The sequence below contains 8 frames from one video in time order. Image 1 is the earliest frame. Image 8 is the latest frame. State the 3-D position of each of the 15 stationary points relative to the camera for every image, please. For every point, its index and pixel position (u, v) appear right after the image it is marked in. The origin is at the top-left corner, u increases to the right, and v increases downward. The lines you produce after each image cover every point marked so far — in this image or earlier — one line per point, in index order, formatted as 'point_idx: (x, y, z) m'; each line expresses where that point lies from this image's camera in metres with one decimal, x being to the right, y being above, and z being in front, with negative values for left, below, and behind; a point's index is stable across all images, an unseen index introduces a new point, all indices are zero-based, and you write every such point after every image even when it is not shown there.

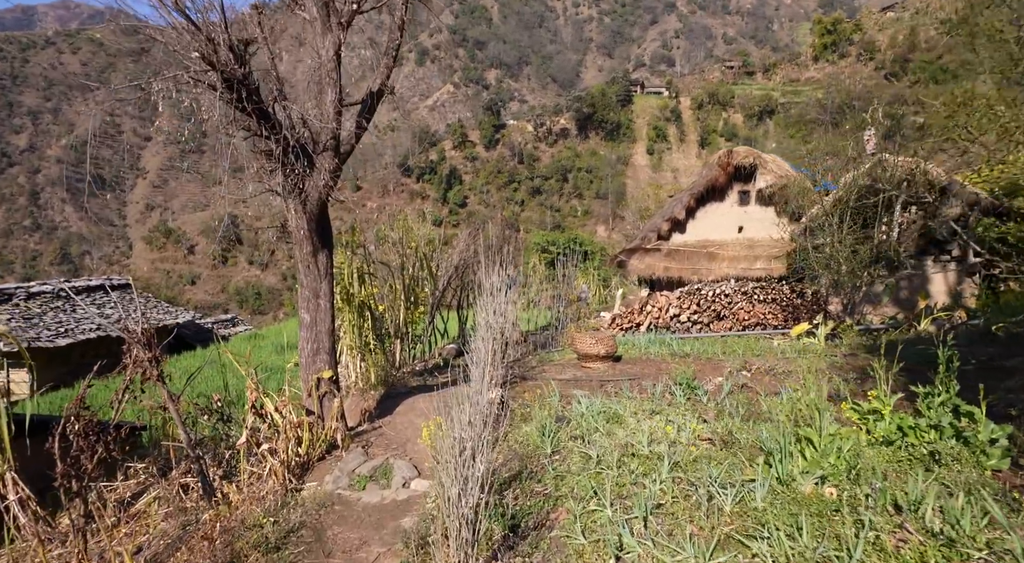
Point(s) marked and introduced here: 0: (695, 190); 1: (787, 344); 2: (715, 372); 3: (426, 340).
0: (+4.0, +2.0, +14.9) m
1: (+3.6, -0.8, +8.7) m
2: (+2.0, -0.9, +6.8) m
3: (-1.5, -1.0, +11.7) m
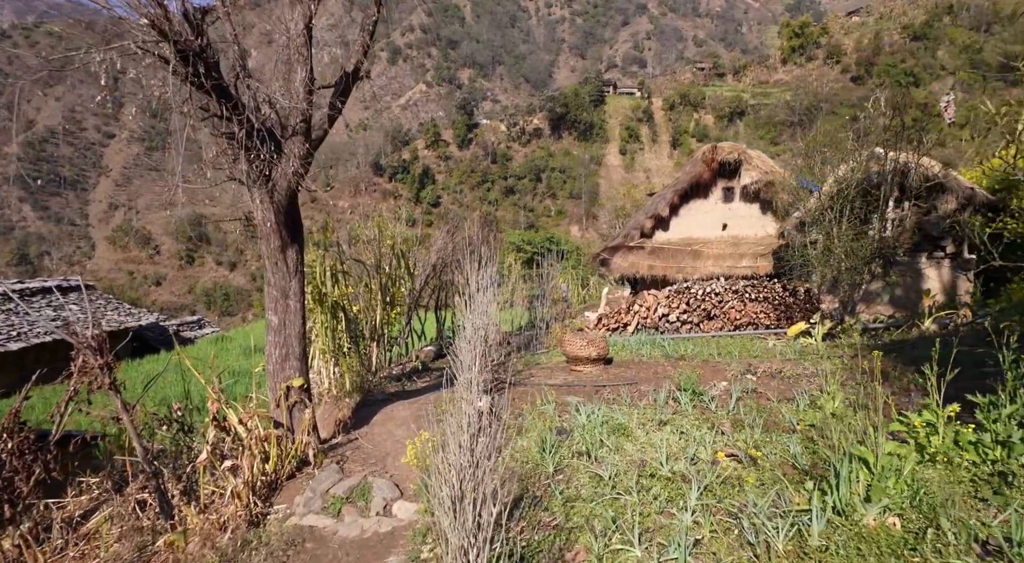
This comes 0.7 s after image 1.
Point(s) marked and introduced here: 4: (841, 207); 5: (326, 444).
0: (+3.6, +2.0, +14.5) m
1: (+3.4, -0.8, +8.3) m
2: (+1.9, -0.9, +6.3) m
3: (-1.8, -1.0, +11.1) m
4: (+4.7, +1.1, +9.6) m
5: (-1.7, -1.5, +6.1) m
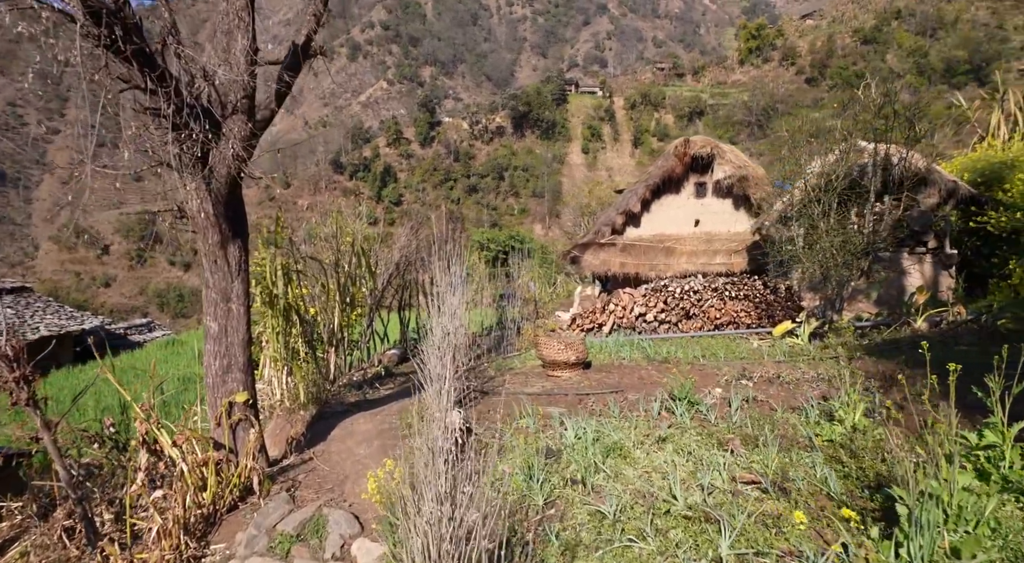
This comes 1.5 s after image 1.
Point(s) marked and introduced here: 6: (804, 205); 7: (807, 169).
0: (+2.9, +2.1, +14.0) m
1: (+3.0, -0.7, +7.8) m
2: (+1.7, -0.9, +5.8) m
3: (-2.2, -1.0, +10.3) m
4: (+4.3, +1.1, +9.2) m
5: (-1.9, -1.5, +5.4) m
6: (+4.1, +1.1, +9.4) m
7: (+4.2, +1.6, +9.5) m
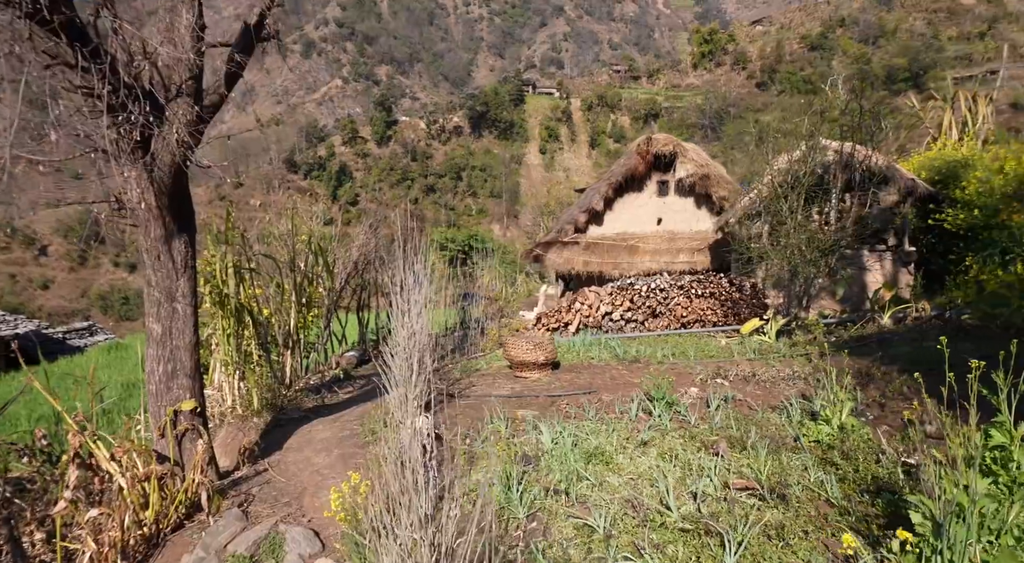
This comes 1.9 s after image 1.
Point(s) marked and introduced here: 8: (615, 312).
0: (+2.1, +2.1, +13.9) m
1: (+2.6, -0.7, +7.8) m
2: (+1.4, -0.8, +5.6) m
3: (-2.8, -1.0, +9.9) m
4: (+3.8, +1.2, +9.2) m
5: (-2.1, -1.5, +5.0) m
6: (+3.6, +1.1, +9.4) m
7: (+3.7, +1.7, +9.5) m
8: (+1.5, -0.4, +9.9) m
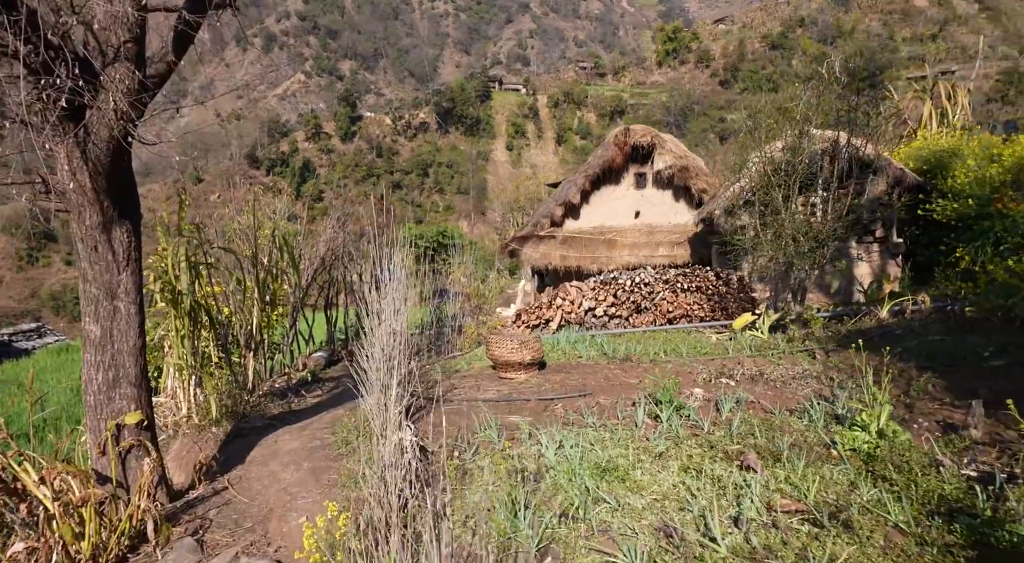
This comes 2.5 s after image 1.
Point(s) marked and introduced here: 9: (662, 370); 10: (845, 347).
0: (+1.6, +2.2, +13.5) m
1: (+2.5, -0.6, +7.4) m
2: (+1.4, -0.8, +5.2) m
3: (-3.1, -0.9, +9.3) m
4: (+3.6, +1.3, +8.9) m
5: (-2.1, -1.4, +4.4) m
6: (+3.3, +1.2, +9.1) m
7: (+3.4, +1.7, +9.2) m
8: (+1.2, -0.4, +9.4) m
9: (+1.3, -0.8, +6.0) m
10: (+3.0, -0.6, +6.1) m
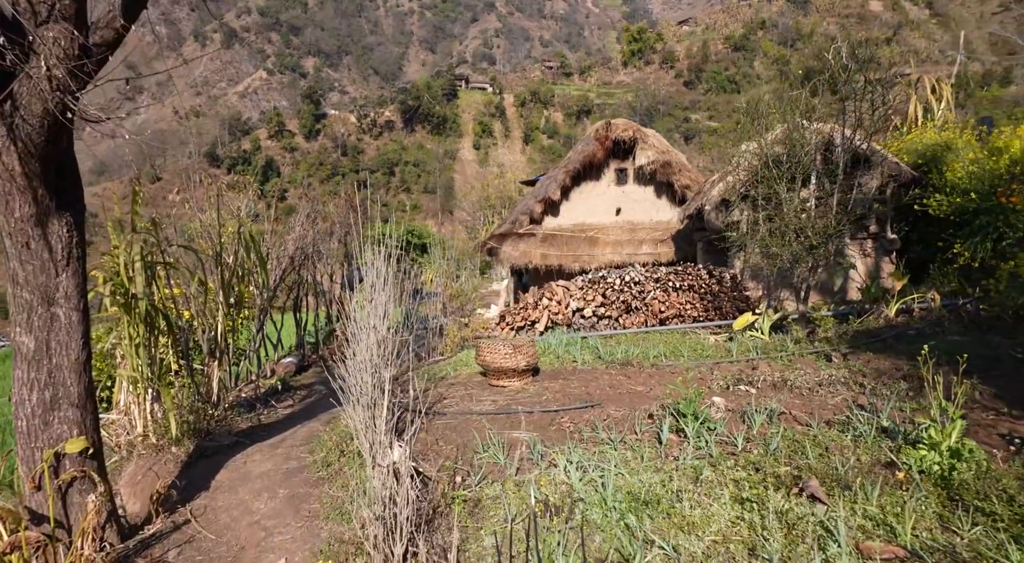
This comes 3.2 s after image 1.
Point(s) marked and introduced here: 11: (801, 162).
0: (+1.1, +2.2, +13.1) m
1: (+2.3, -0.6, +7.0) m
2: (+1.4, -0.8, +4.8) m
3: (-3.3, -0.9, +8.6) m
4: (+3.4, +1.3, +8.5) m
5: (-2.1, -1.4, +3.8) m
6: (+3.1, +1.3, +8.7) m
7: (+3.2, +1.8, +8.8) m
8: (+1.0, -0.3, +9.0) m
9: (+1.3, -0.8, +5.6) m
10: (+2.9, -0.6, +5.7) m
11: (+3.5, +1.4, +8.5) m
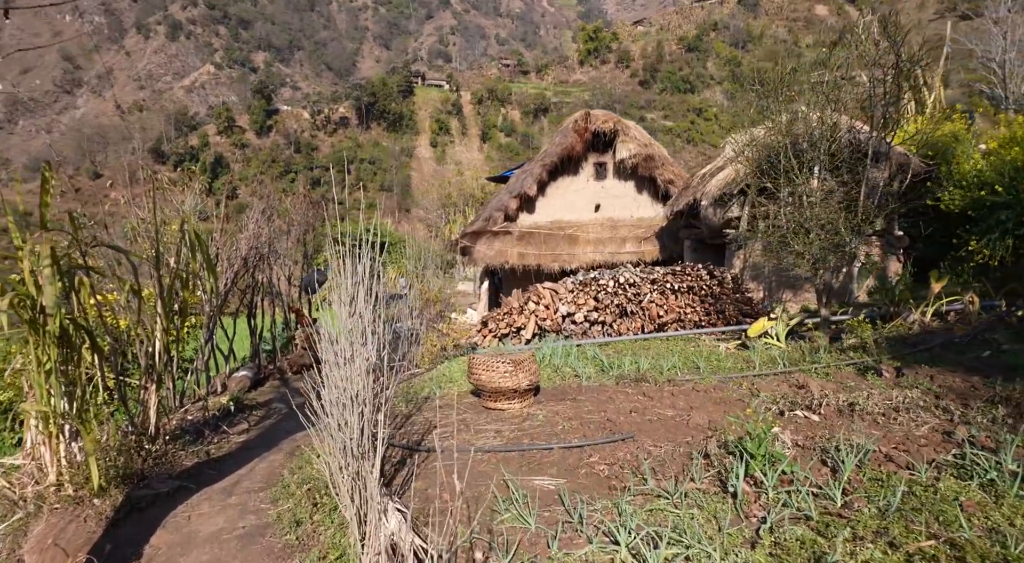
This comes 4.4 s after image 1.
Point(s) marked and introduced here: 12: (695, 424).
0: (+0.7, +2.2, +12.2) m
1: (+2.3, -0.6, +6.3) m
2: (+1.4, -0.8, +4.0) m
3: (-3.4, -1.0, +7.5) m
4: (+3.2, +1.3, +7.8) m
5: (-2.0, -1.5, +2.8) m
6: (+2.9, +1.2, +8.0) m
7: (+3.0, +1.8, +8.1) m
8: (+0.8, -0.4, +8.1) m
9: (+1.3, -0.8, +4.8) m
10: (+2.9, -0.6, +5.0) m
11: (+3.3, +1.4, +7.8) m
12: (+1.1, -0.8, +4.1) m
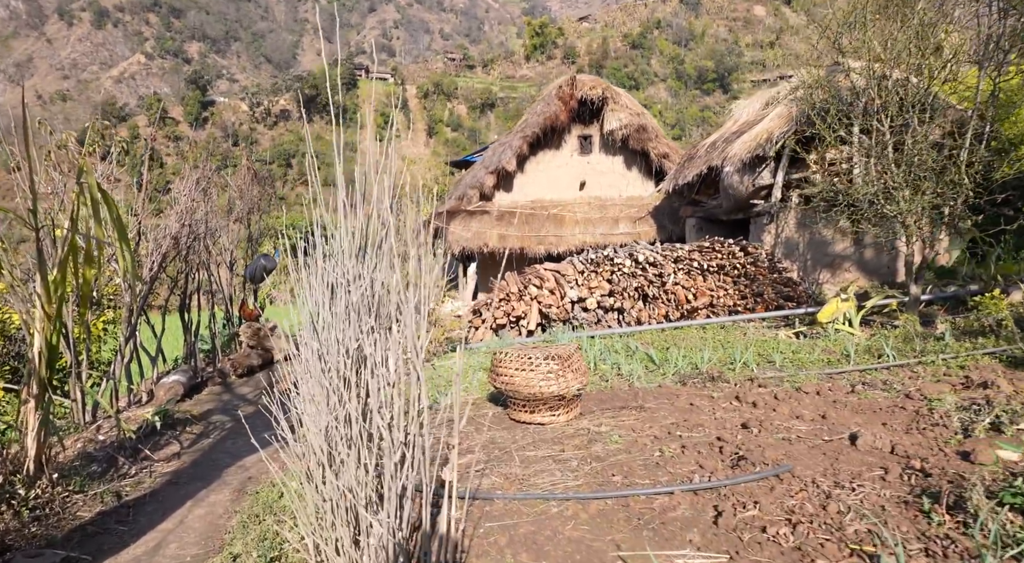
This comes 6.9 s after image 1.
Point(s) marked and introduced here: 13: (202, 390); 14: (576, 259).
0: (+0.3, +2.4, +10.8) m
1: (+2.4, -0.4, +5.0) m
2: (+1.7, -0.6, +2.7) m
3: (-3.4, -0.8, +5.8) m
4: (+3.2, +1.5, +6.6) m
5: (-1.5, -1.3, +1.2) m
6: (+2.9, +1.5, +6.8) m
7: (+3.0, +2.0, +6.9) m
8: (+0.8, -0.2, +6.8) m
9: (+1.6, -0.6, +3.5) m
10: (+3.2, -0.4, +3.8) m
11: (+3.3, +1.7, +6.6) m
12: (+1.4, -0.6, +2.8) m
13: (-3.3, -1.2, +7.3) m
14: (+0.7, +0.2, +7.0) m
